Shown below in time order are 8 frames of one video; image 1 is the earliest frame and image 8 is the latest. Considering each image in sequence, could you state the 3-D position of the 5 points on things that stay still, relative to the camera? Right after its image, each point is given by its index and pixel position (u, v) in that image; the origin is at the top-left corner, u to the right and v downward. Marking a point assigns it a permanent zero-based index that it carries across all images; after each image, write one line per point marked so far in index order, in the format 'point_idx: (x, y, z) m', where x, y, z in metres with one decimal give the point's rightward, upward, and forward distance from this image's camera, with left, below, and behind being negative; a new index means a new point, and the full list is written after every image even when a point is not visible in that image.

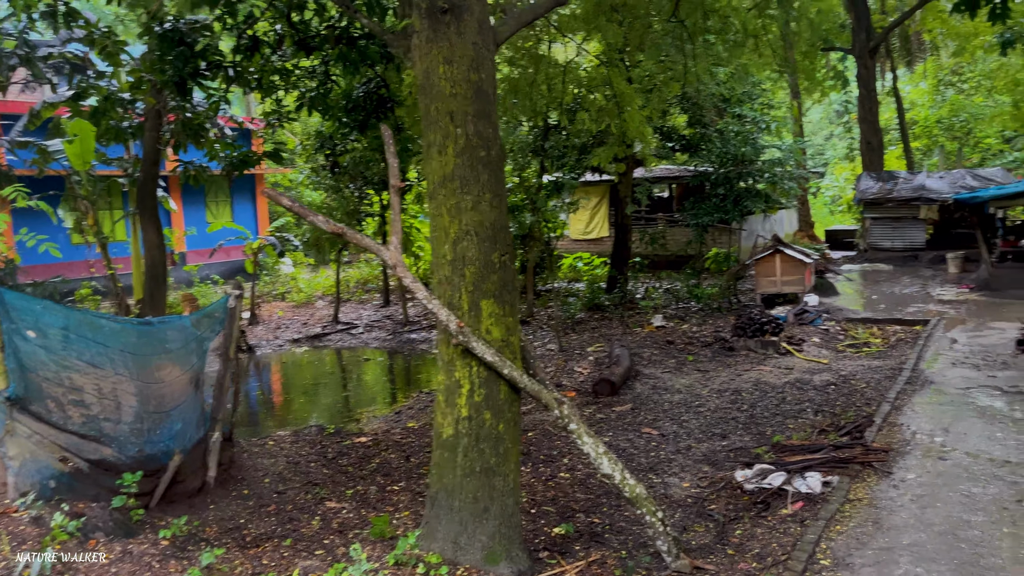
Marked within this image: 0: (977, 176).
0: (+9.2, +2.4, +11.8) m
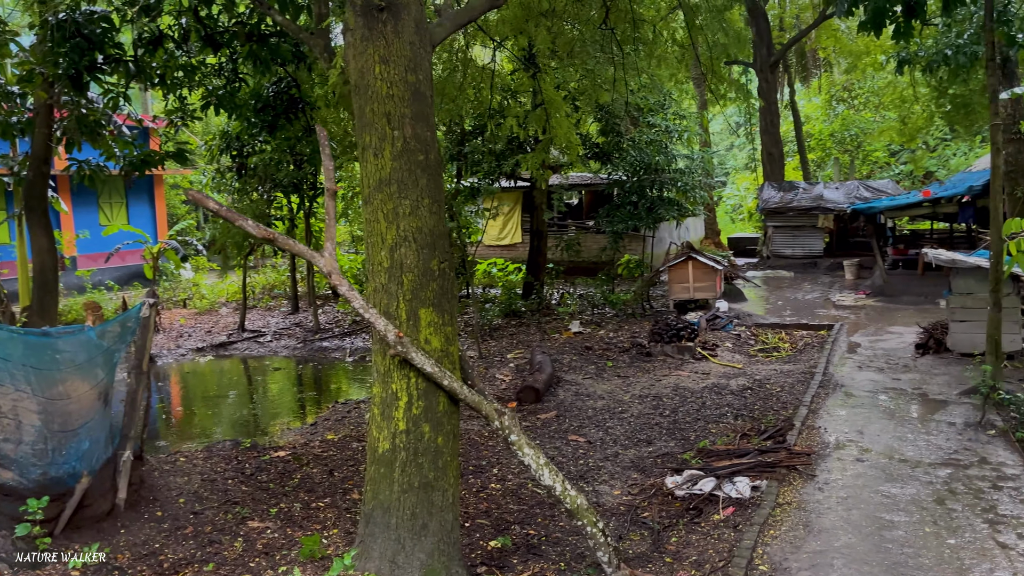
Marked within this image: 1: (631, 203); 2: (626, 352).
0: (+7.7, +2.3, +12.9) m
1: (+2.2, +1.6, +11.4) m
2: (+1.5, -0.9, +8.3) m
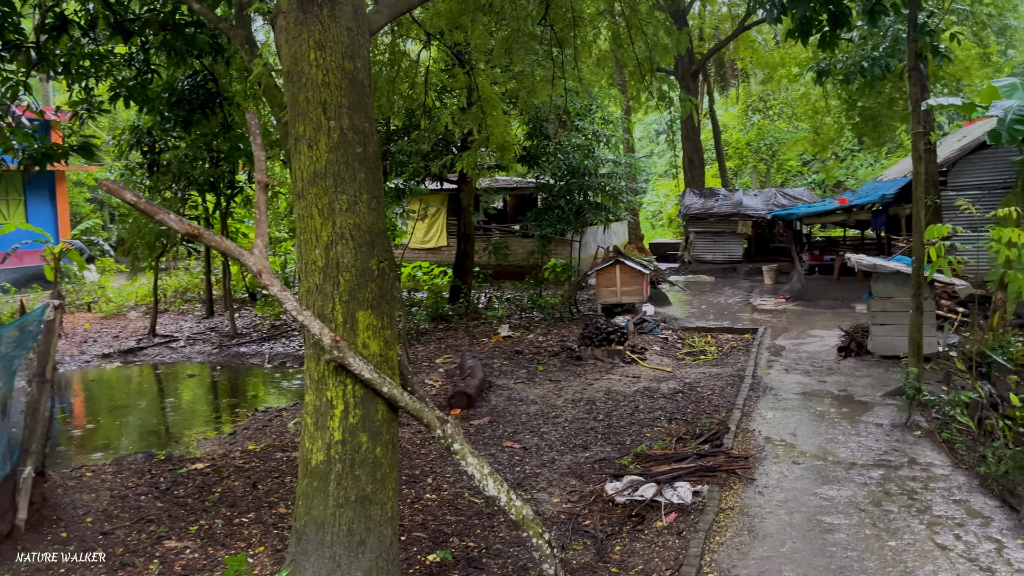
0: (+6.2, +2.1, +13.6) m
1: (+0.9, +1.5, +11.5) m
2: (+0.6, -0.9, +8.3) m
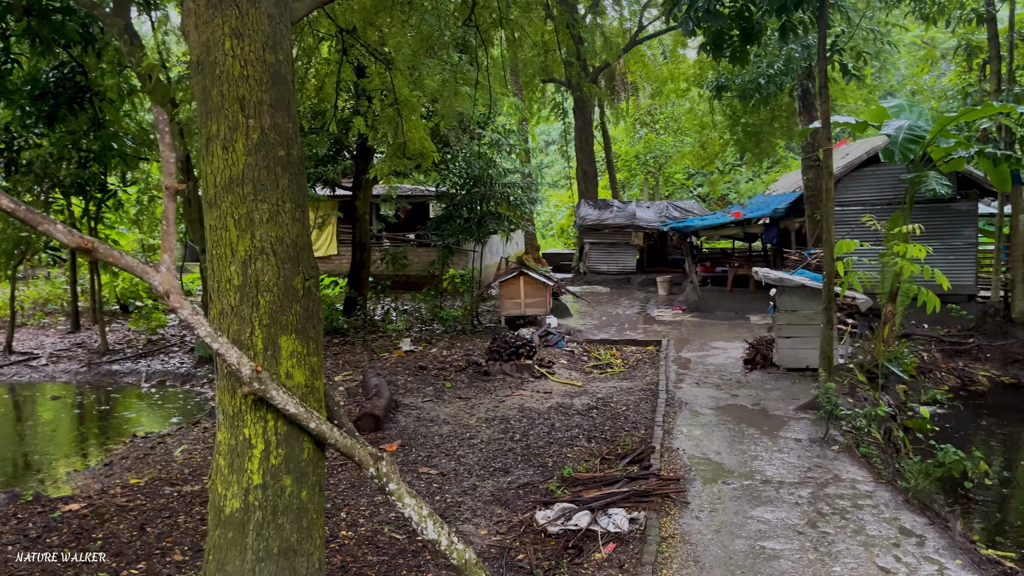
0: (+3.9, +1.8, +14.4) m
1: (-0.9, +1.3, +11.3) m
2: (-0.7, -1.1, +8.1) m
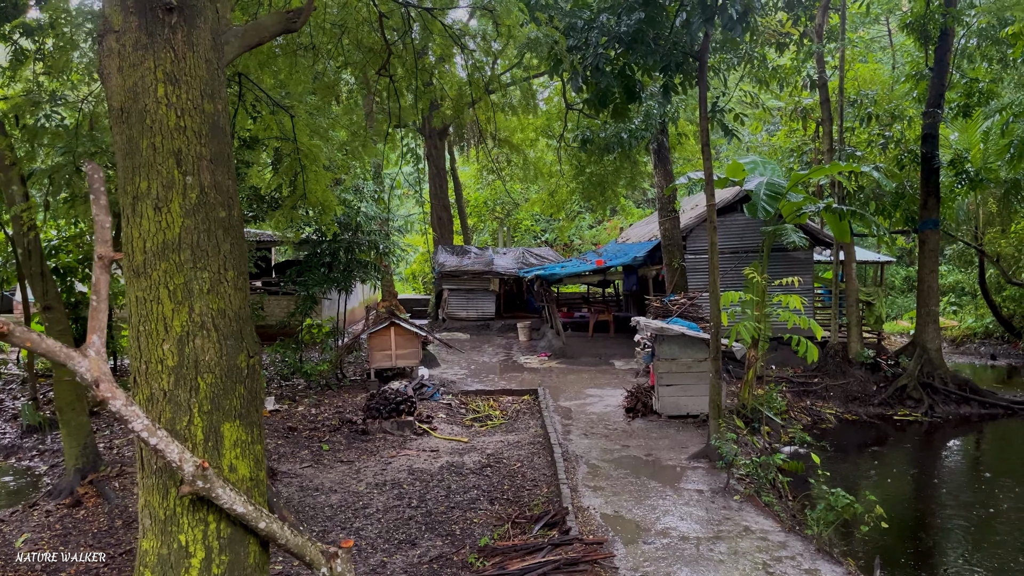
0: (+0.5, +0.7, +15.1) m
1: (-3.3, +0.4, +10.7) m
2: (-2.2, -1.8, +7.6) m
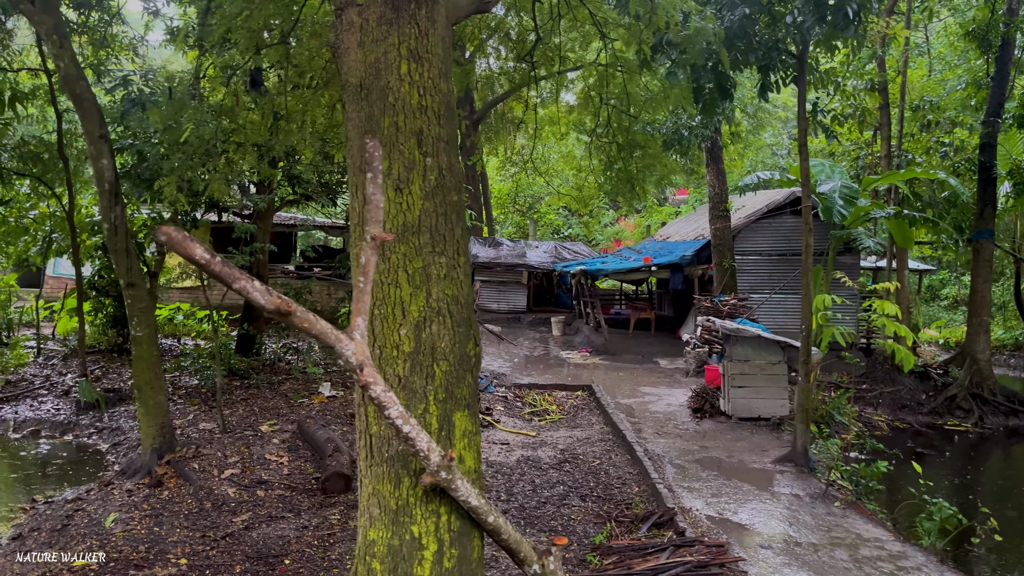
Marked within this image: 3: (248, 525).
0: (+1.2, +0.8, +15.0) m
1: (-2.5, +0.7, +10.6) m
2: (-1.4, -1.6, +7.5) m
3: (-2.2, -2.0, +5.0) m
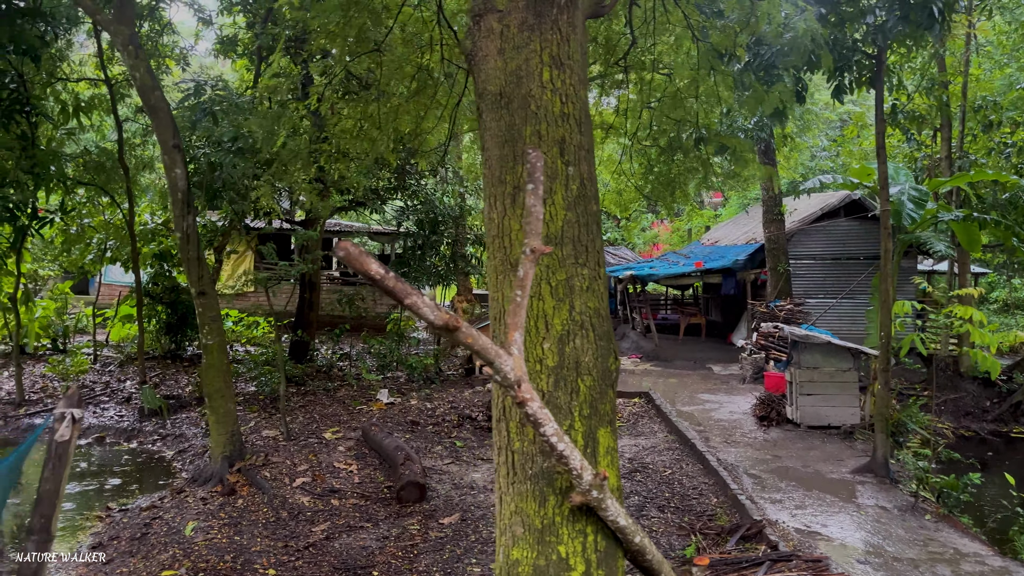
0: (+2.2, +0.7, +14.9) m
1: (-1.7, +0.6, +10.6) m
2: (-0.6, -1.7, +7.4) m
3: (-1.5, -2.0, +5.0) m
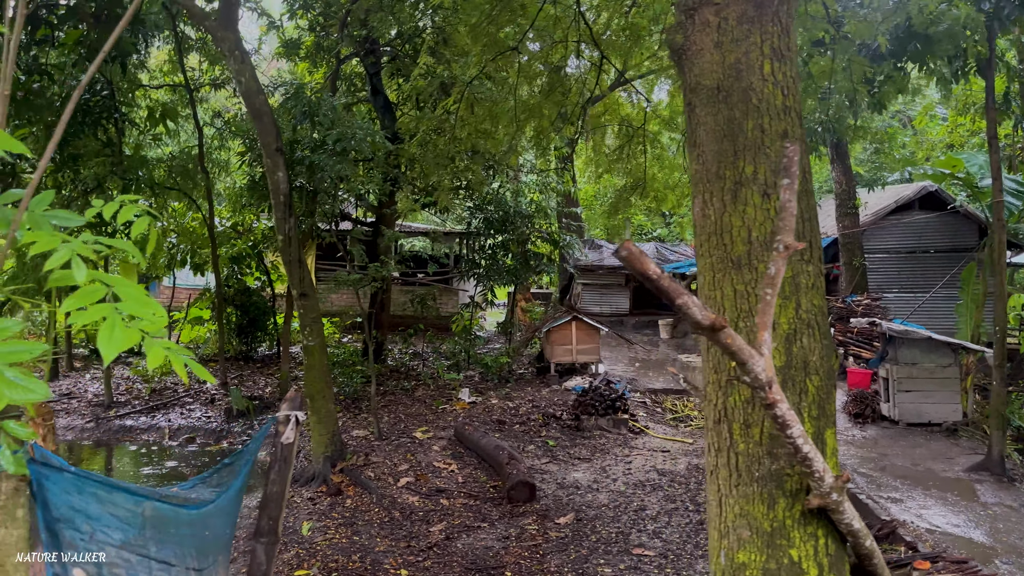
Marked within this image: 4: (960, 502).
0: (+3.4, +0.8, +14.8) m
1: (-0.5, +0.6, +10.6) m
2: (+0.4, -1.7, +7.4) m
3: (-0.5, -2.0, +5.0) m
4: (+3.7, -1.7, +5.0) m
